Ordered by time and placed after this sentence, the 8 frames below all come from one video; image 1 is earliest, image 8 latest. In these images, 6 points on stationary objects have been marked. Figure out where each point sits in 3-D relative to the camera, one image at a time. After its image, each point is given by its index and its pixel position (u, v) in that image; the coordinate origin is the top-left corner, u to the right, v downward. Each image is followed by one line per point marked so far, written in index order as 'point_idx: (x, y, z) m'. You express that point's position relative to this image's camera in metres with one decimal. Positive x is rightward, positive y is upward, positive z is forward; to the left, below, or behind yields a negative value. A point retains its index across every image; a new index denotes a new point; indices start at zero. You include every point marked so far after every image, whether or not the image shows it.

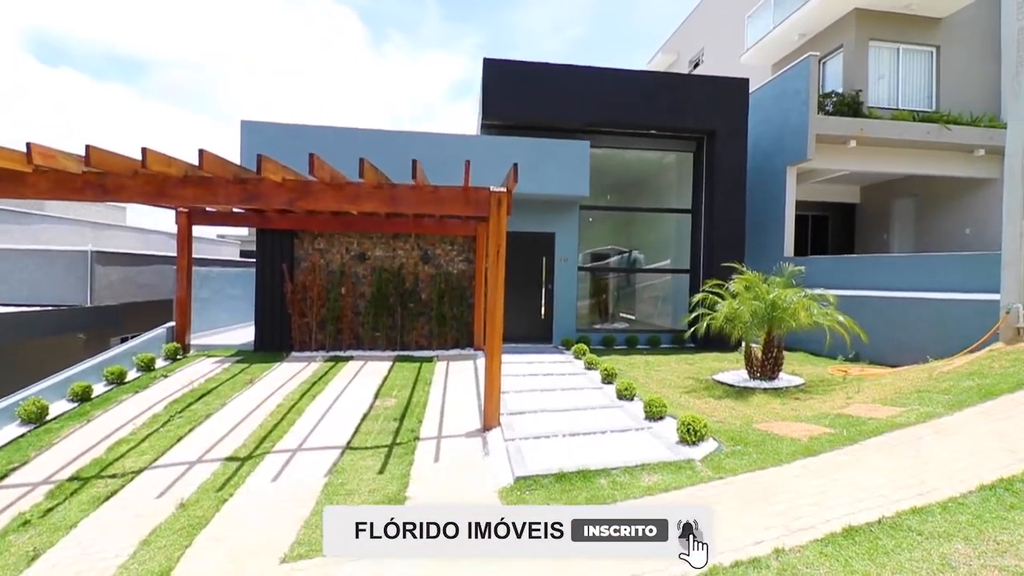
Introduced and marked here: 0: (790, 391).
0: (+3.6, -1.3, +6.5) m
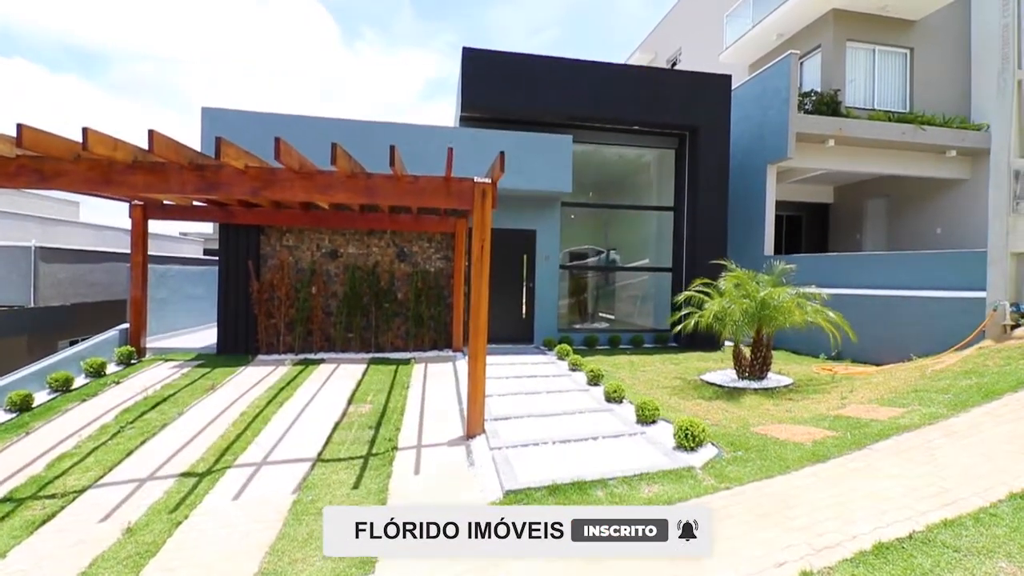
0: (+3.4, -1.3, +6.3) m
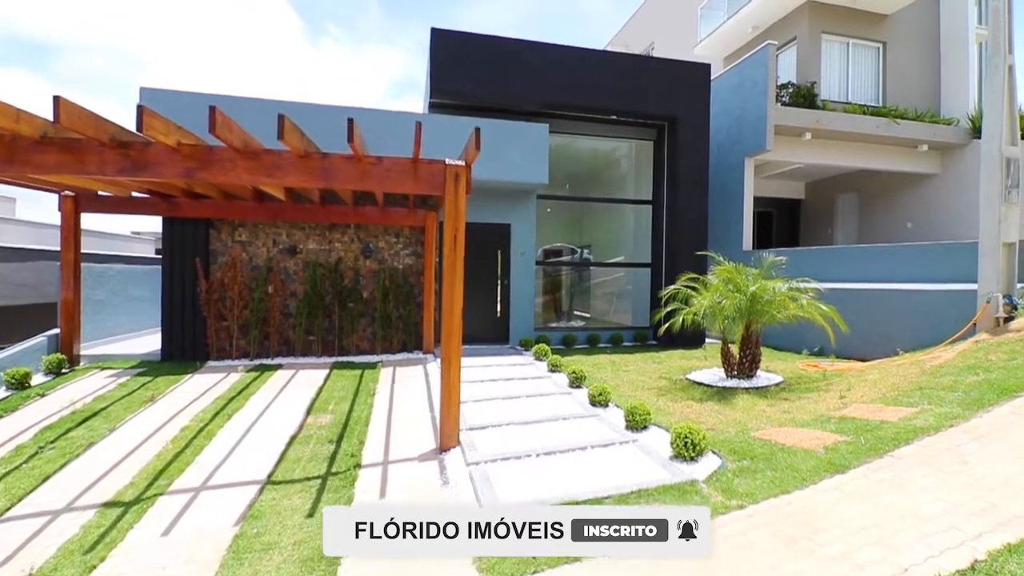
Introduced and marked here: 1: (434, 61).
0: (+3.1, -1.2, +5.9) m
1: (-1.3, +4.0, +8.8) m
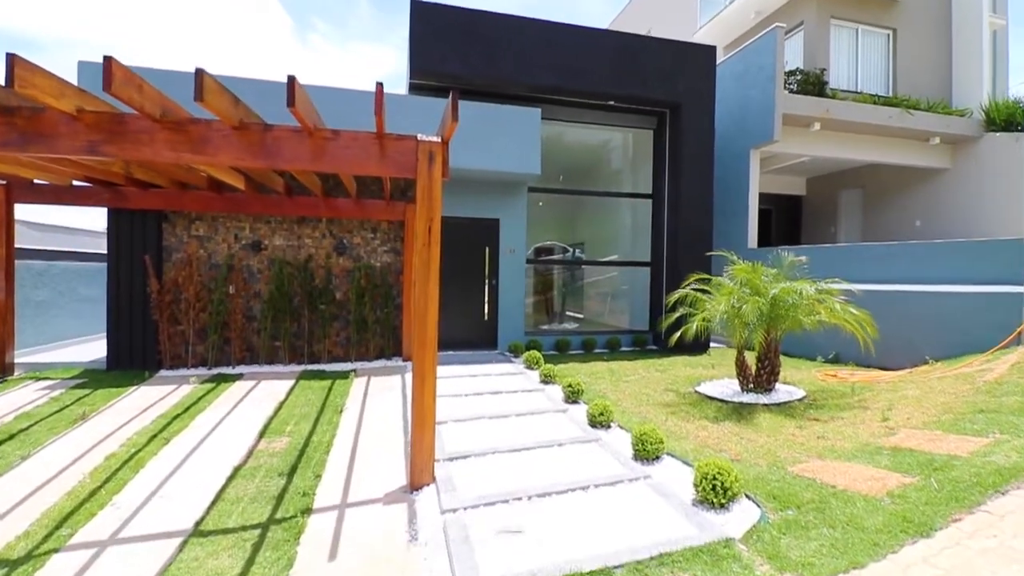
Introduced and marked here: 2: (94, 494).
0: (+3.0, -1.3, +5.2) m
1: (-1.5, +4.0, +8.0) m
2: (-3.4, -1.7, +4.2) m
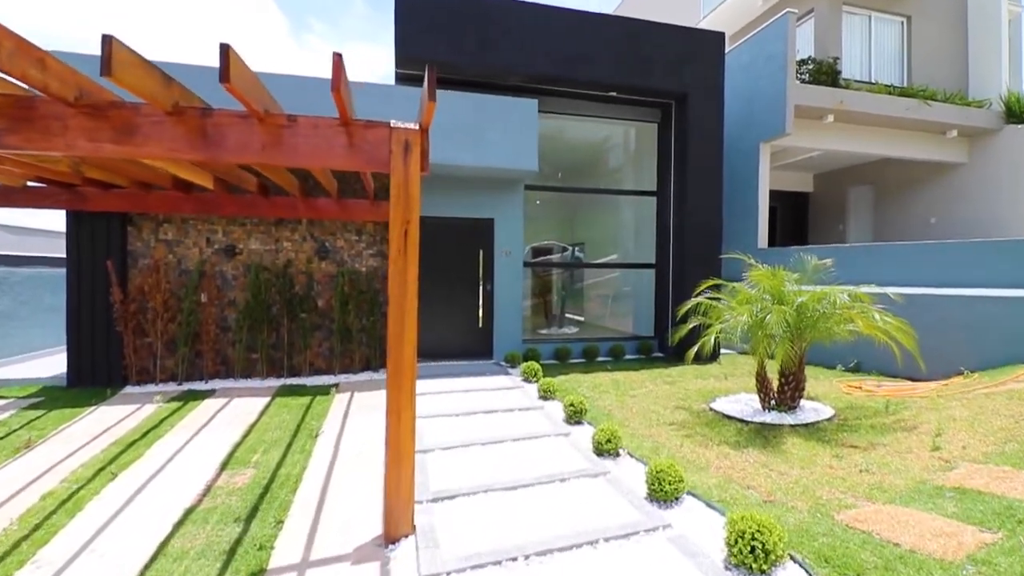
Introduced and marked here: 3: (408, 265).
0: (+2.9, -1.3, +4.6) m
1: (-1.6, +3.9, +7.4) m
2: (-3.5, -1.8, +3.6) m
3: (-0.7, +0.2, +3.2) m
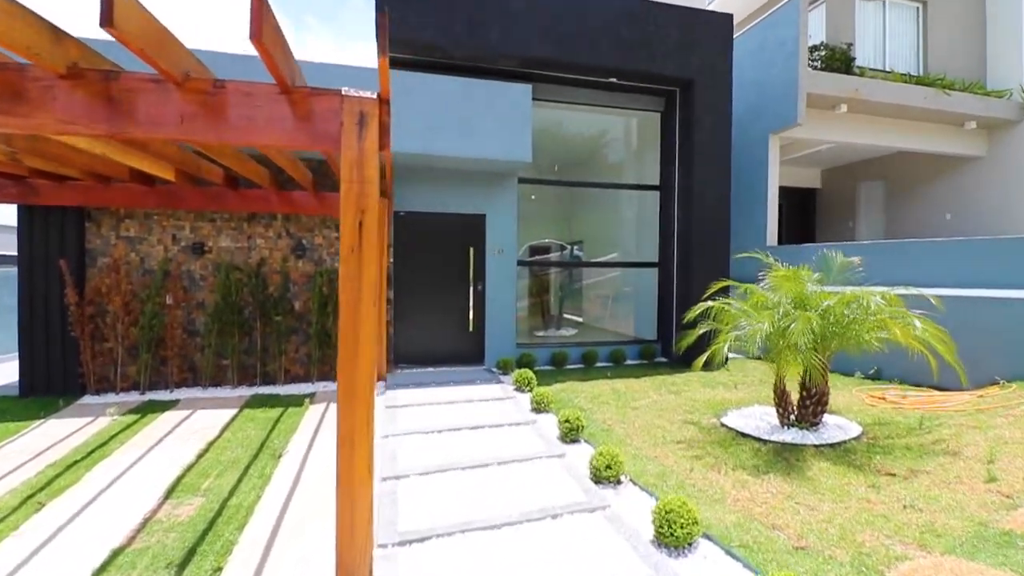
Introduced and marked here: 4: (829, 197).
0: (+2.8, -1.3, +4.0) m
1: (-1.7, +3.9, +6.8) m
2: (-3.6, -1.8, +3.0) m
3: (-0.8, +0.1, +2.6) m
4: (+8.7, +2.5, +13.7) m
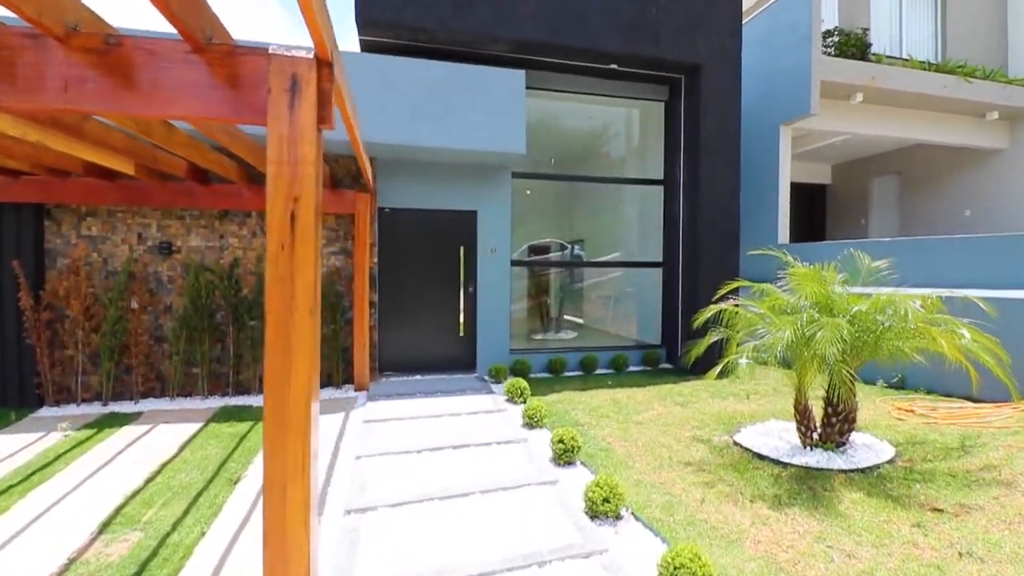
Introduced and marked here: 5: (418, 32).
0: (+2.7, -1.4, +3.5) m
1: (-1.8, +3.9, +6.3) m
2: (-3.7, -1.9, +2.5) m
3: (-0.9, +0.1, +2.1) m
4: (+8.6, +2.5, +13.2) m
5: (-1.3, +3.3, +6.5) m
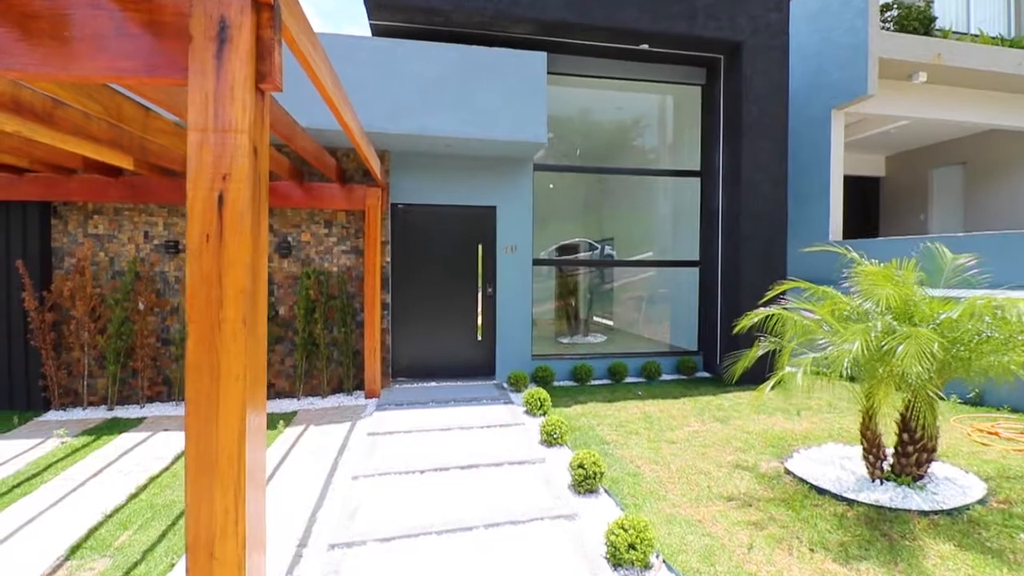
0: (+2.8, -1.4, +2.8) m
1: (-1.6, +3.9, +5.9) m
2: (-3.7, -1.9, +2.2) m
3: (-0.9, +0.1, +1.7) m
4: (+9.3, +2.5, +12.1) m
5: (-1.0, +3.3, +6.1) m
